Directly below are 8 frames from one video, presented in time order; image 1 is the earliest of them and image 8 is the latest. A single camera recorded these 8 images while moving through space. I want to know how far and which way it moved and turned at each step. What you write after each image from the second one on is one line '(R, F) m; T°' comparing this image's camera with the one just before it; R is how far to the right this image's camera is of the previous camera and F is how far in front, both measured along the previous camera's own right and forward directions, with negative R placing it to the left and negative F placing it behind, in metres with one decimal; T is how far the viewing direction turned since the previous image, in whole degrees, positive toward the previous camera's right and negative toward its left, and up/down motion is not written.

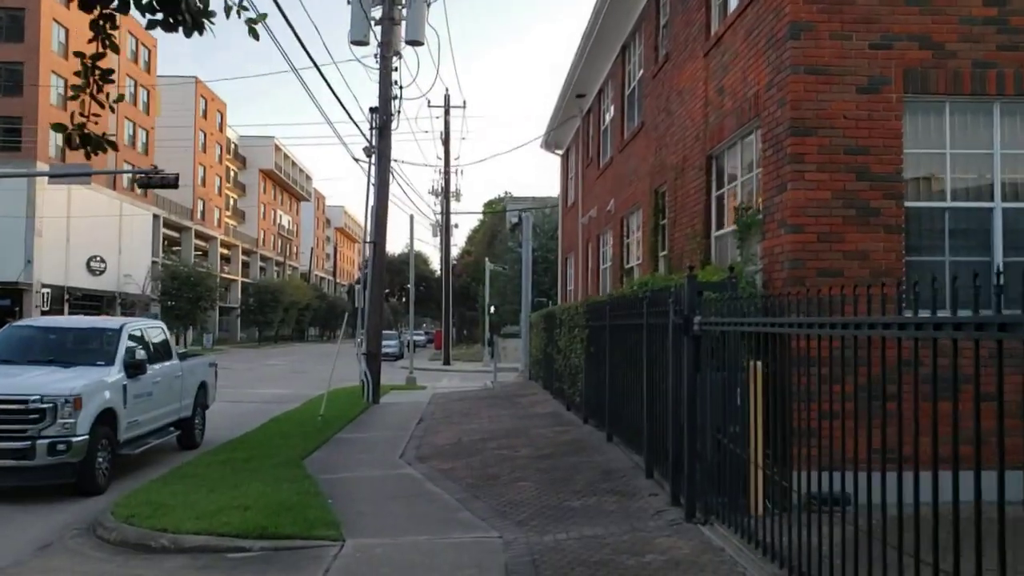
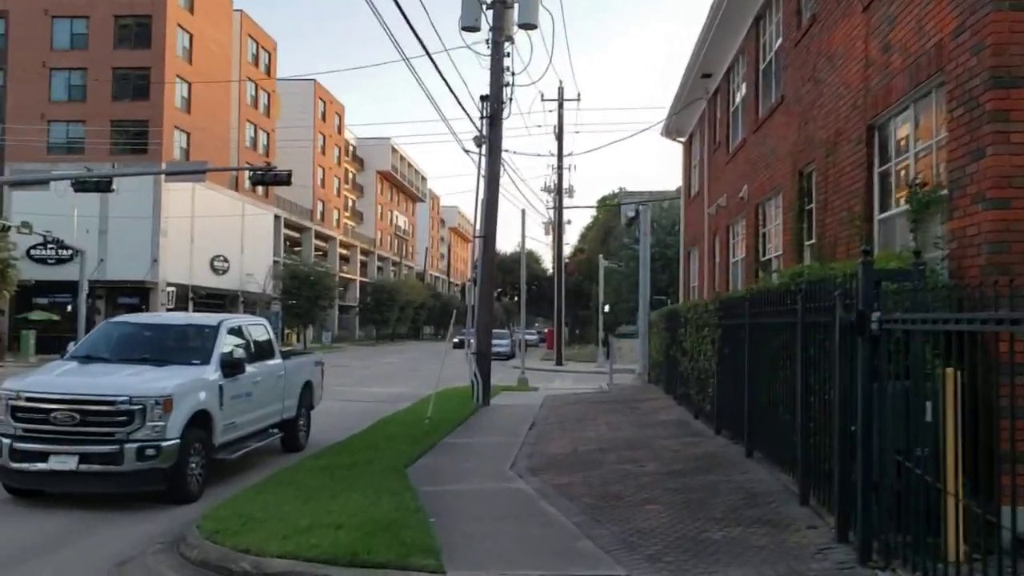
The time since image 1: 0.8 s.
(-0.1, +1.3) m; -7°
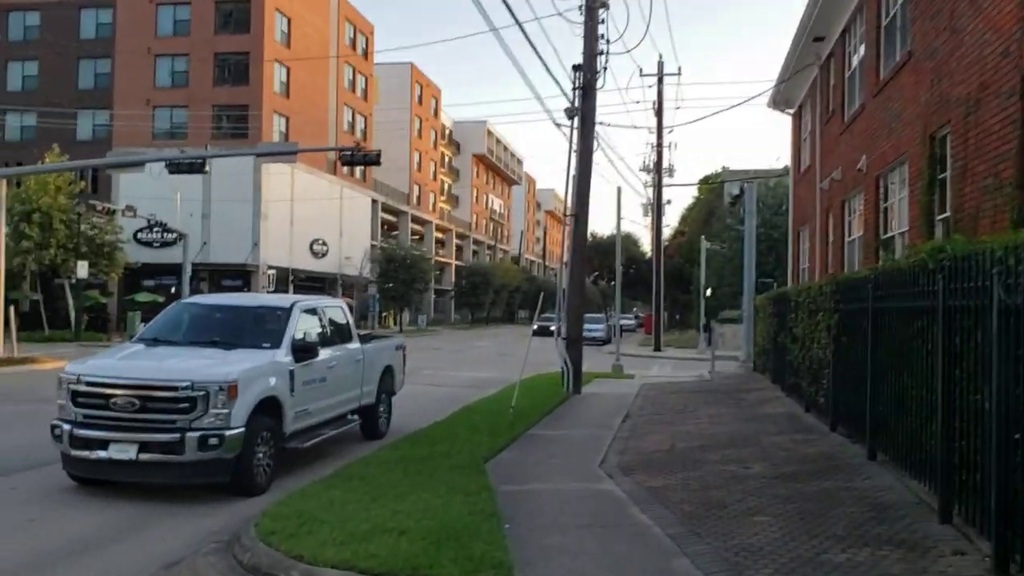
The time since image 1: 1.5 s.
(+0.1, +1.0) m; -6°
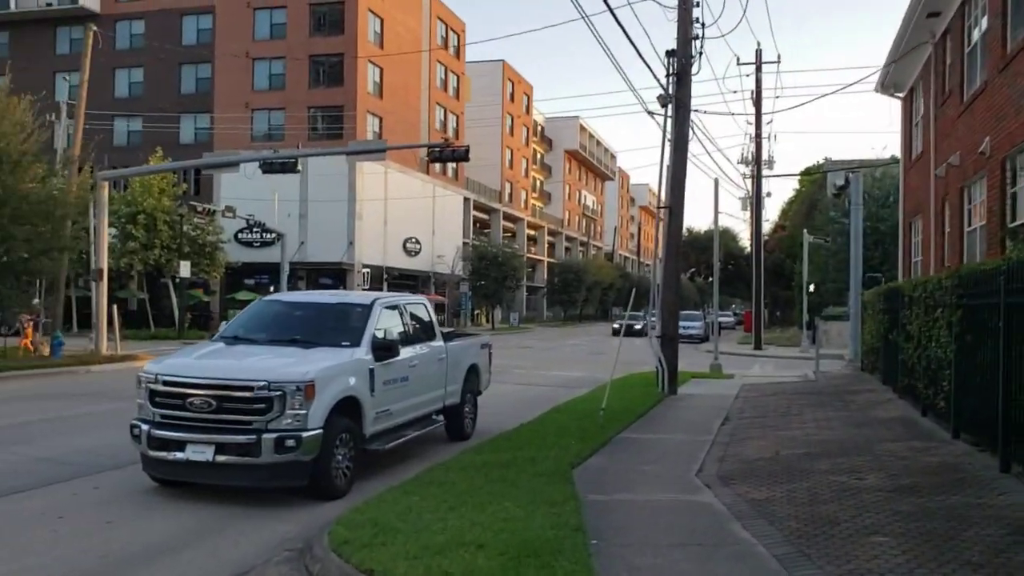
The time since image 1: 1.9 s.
(+0.1, +0.6) m; -6°
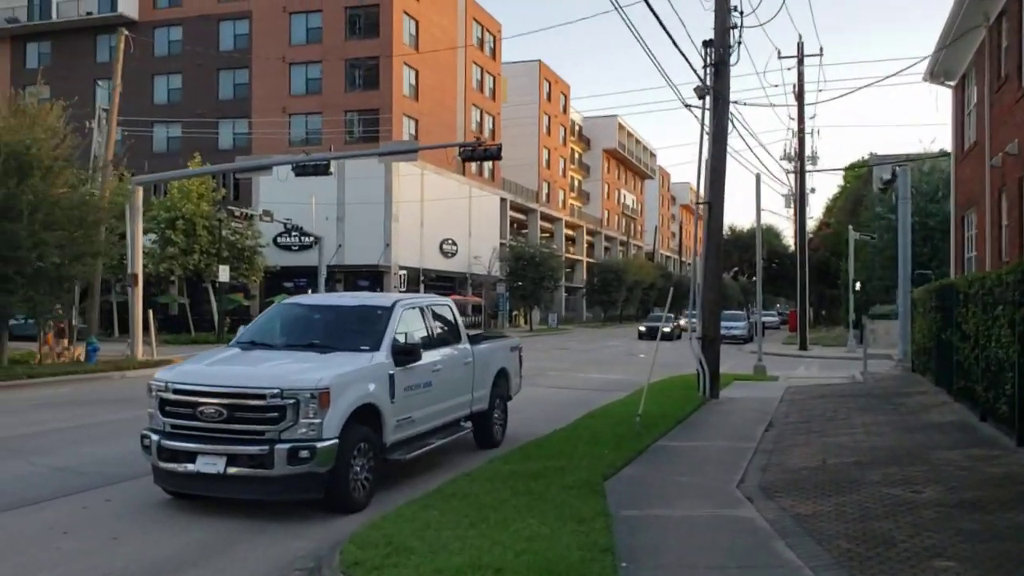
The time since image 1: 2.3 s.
(+0.1, +0.6) m; -2°
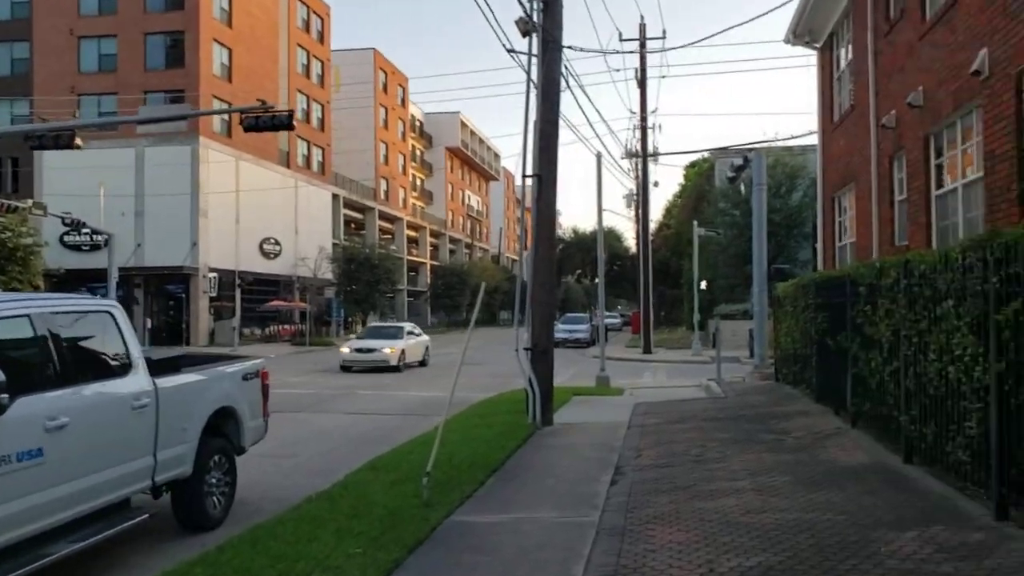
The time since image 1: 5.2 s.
(+1.1, +4.3) m; +9°
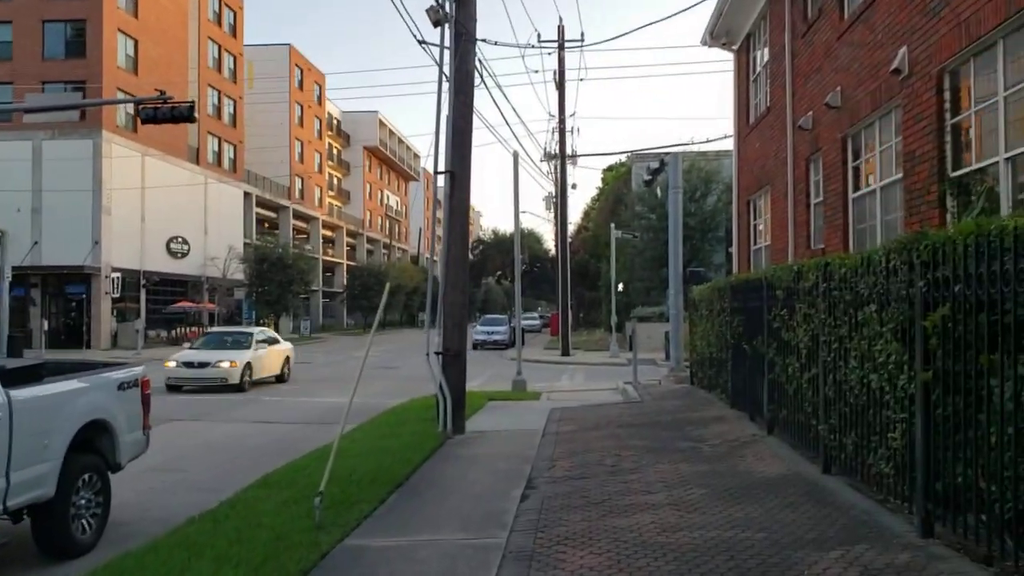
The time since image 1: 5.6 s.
(+0.1, +0.6) m; +5°
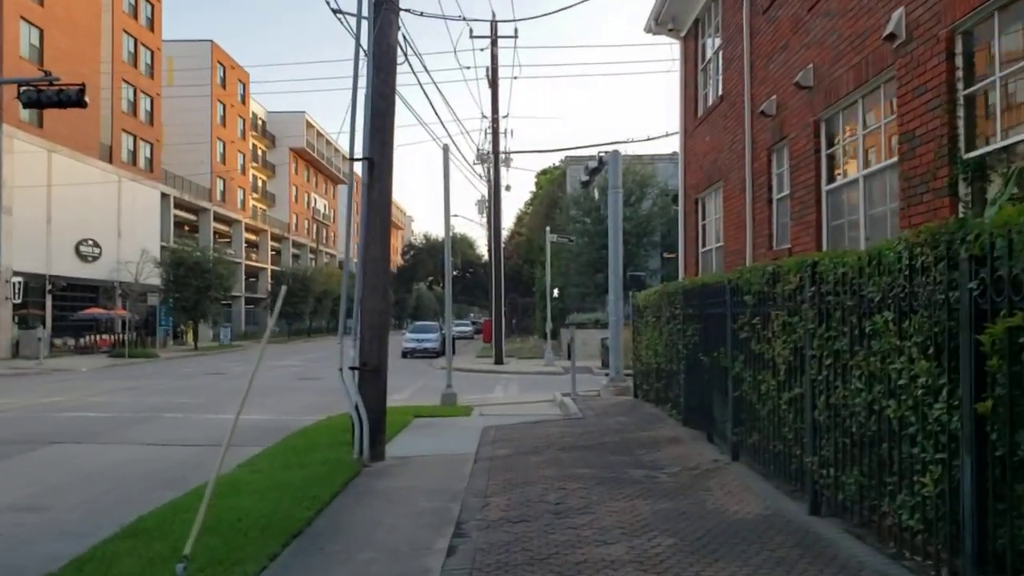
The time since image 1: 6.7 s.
(+0.1, +1.6) m; +4°
